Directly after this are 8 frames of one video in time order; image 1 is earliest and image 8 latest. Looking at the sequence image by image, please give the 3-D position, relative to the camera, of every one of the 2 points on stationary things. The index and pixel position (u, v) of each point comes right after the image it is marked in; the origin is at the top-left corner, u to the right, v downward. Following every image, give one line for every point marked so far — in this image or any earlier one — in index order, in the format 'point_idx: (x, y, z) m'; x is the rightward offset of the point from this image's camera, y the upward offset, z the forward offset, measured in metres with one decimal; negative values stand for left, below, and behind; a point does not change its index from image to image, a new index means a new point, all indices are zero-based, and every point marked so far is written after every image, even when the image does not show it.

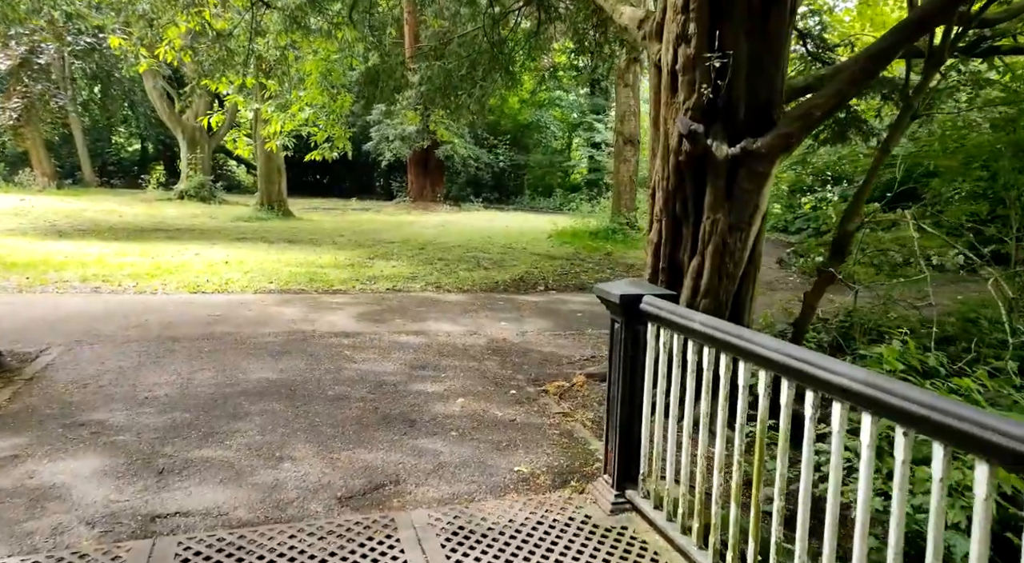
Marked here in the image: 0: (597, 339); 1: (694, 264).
0: (+0.7, -0.5, +6.3) m
1: (+1.1, +0.1, +4.3) m
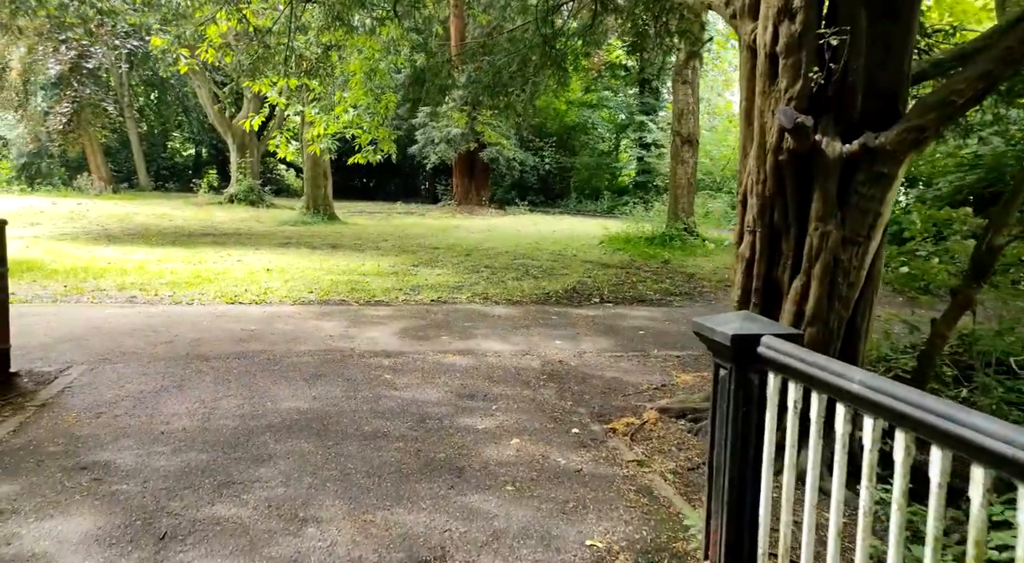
0: (+1.2, -0.7, +5.6) m
1: (+1.4, 0.0, +3.7) m
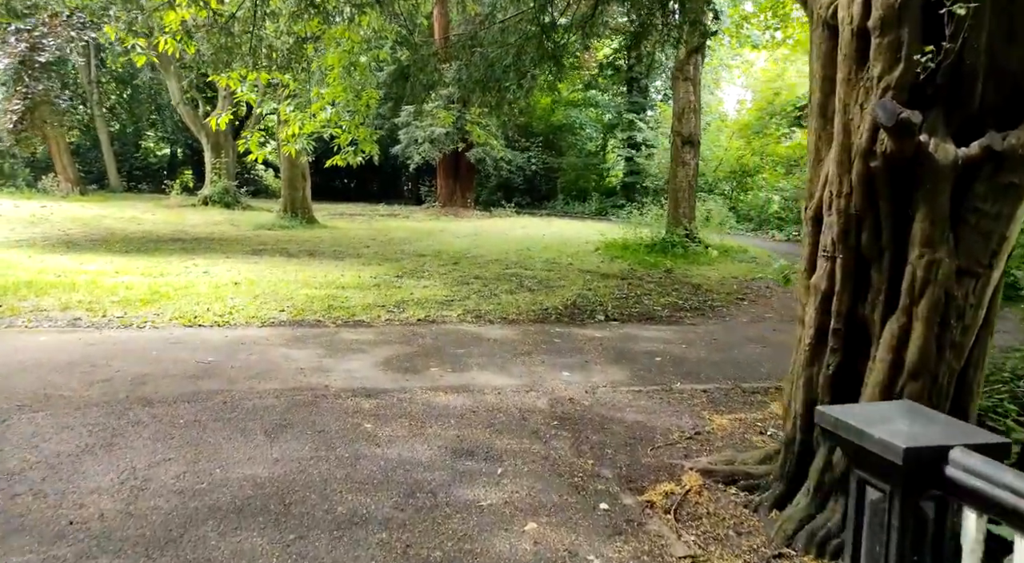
0: (+1.2, -0.8, +4.8) m
1: (+1.5, -0.2, +2.9) m
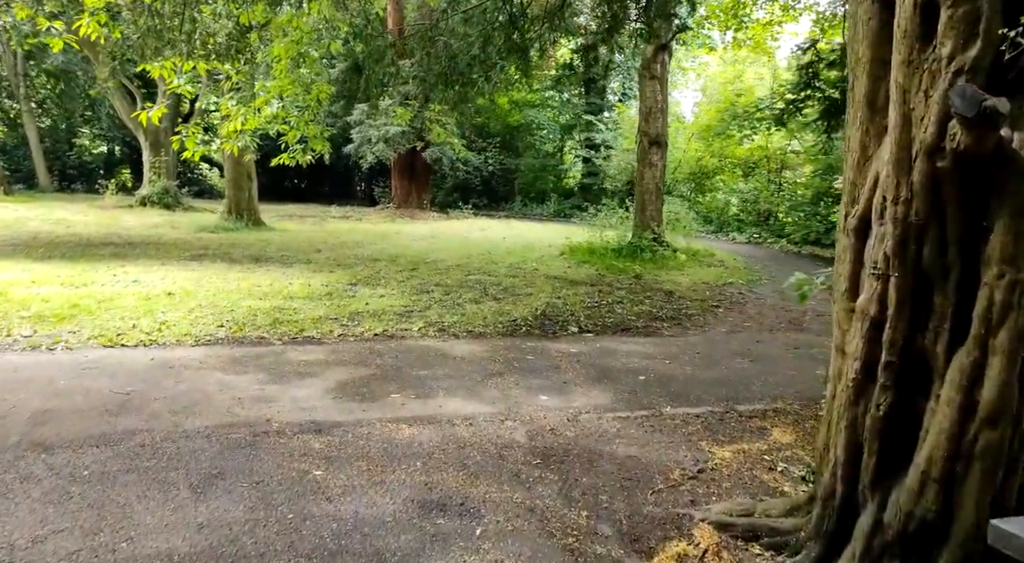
0: (+1.0, -0.9, +4.3) m
1: (+1.4, -0.3, +2.4) m
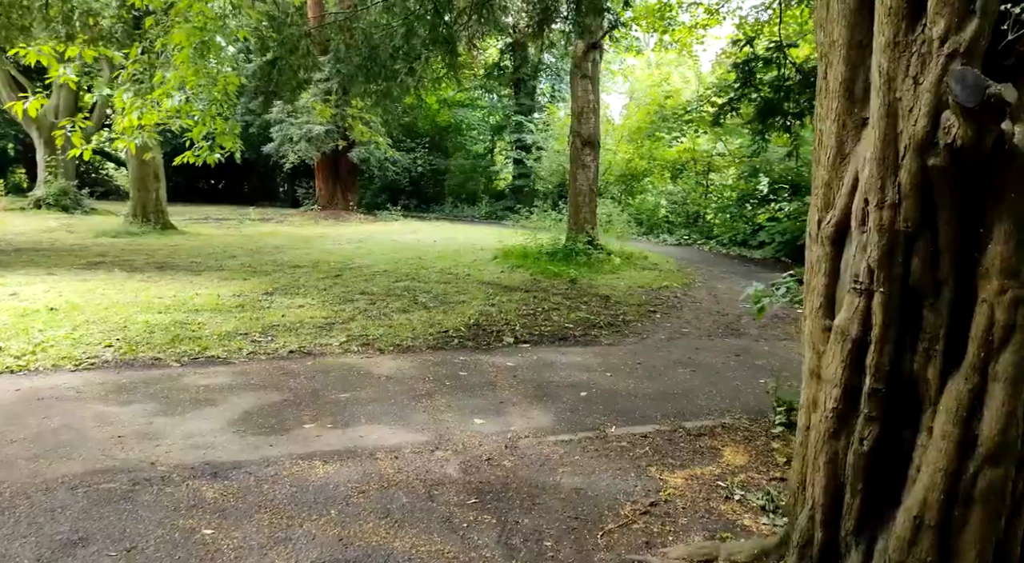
0: (+0.7, -0.9, +3.9) m
1: (+1.2, -0.3, +2.1) m
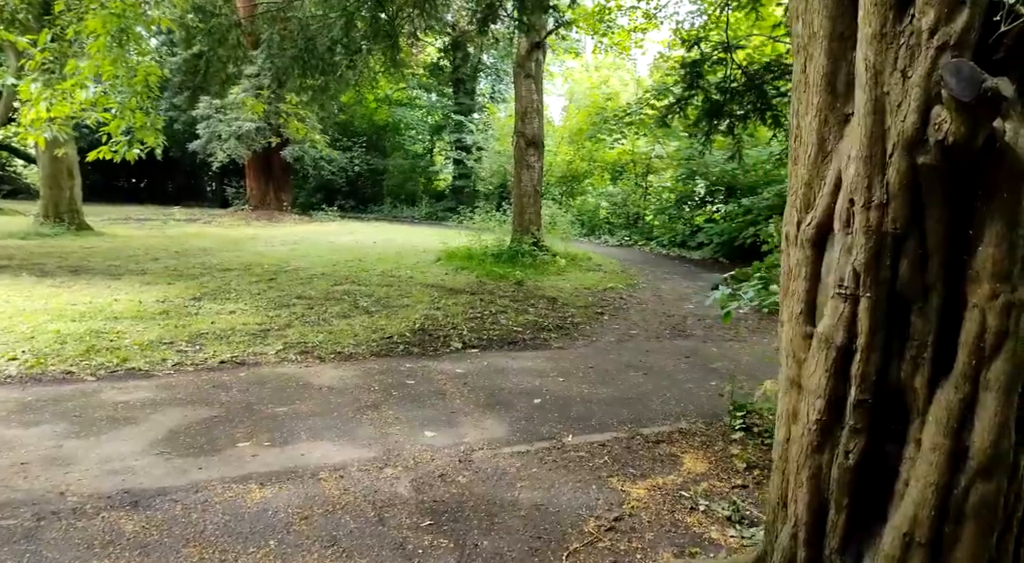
0: (+0.4, -1.0, +3.8) m
1: (+1.1, -0.3, +2.0) m
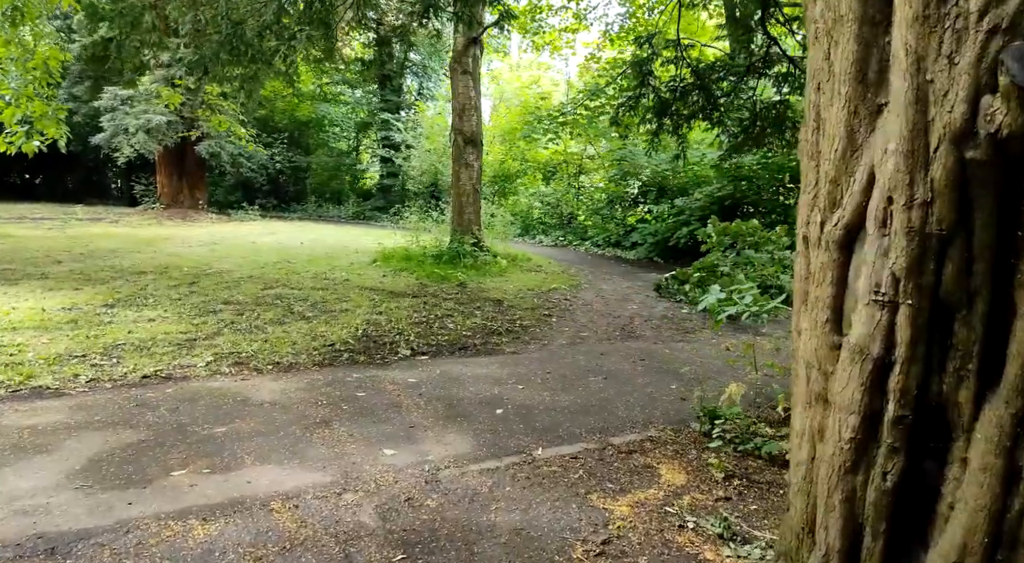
0: (+0.3, -1.0, +3.5) m
1: (+1.2, -0.3, +1.8) m
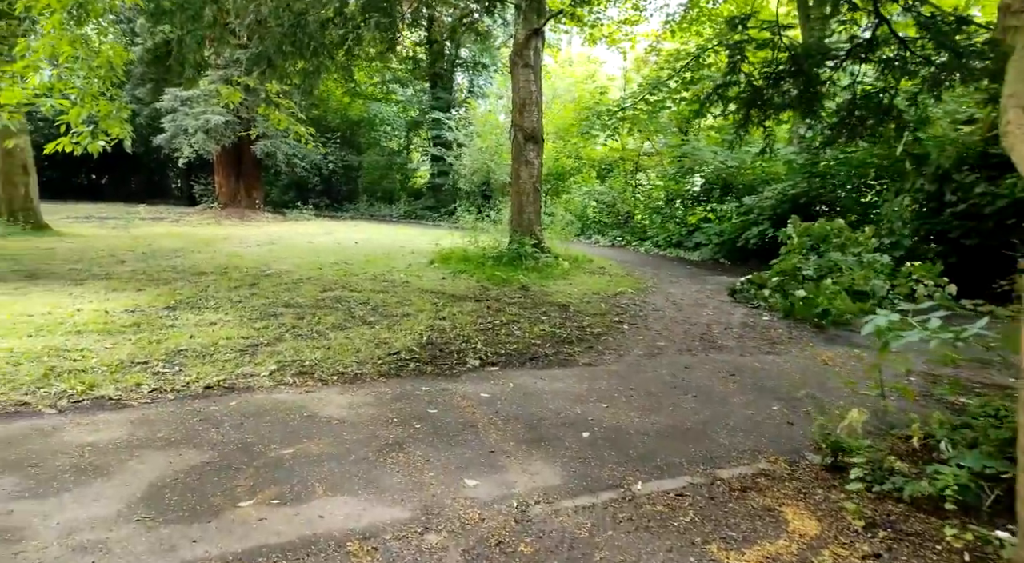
0: (+0.7, -1.0, +3.1) m
1: (+1.5, -0.4, +1.3) m
